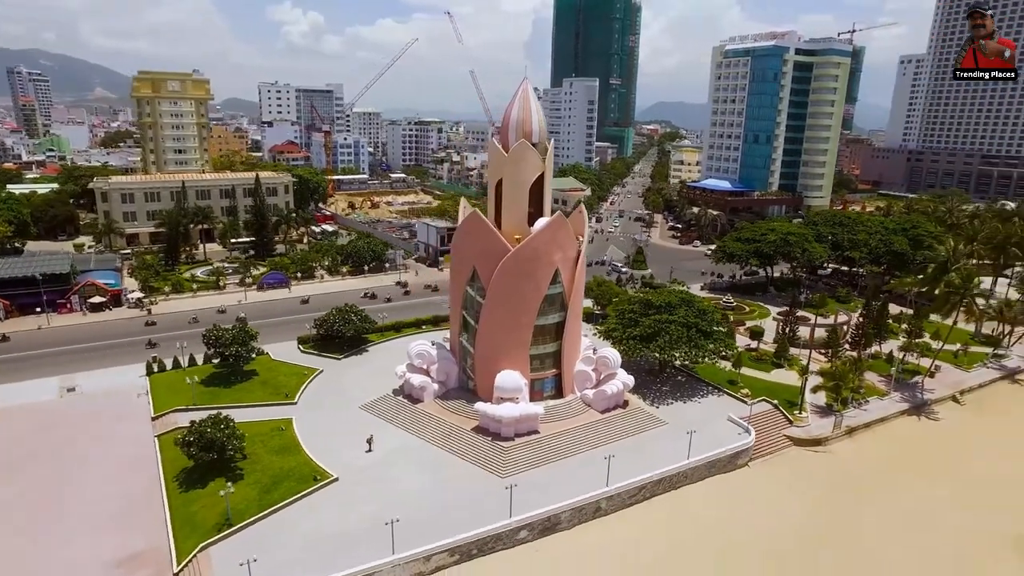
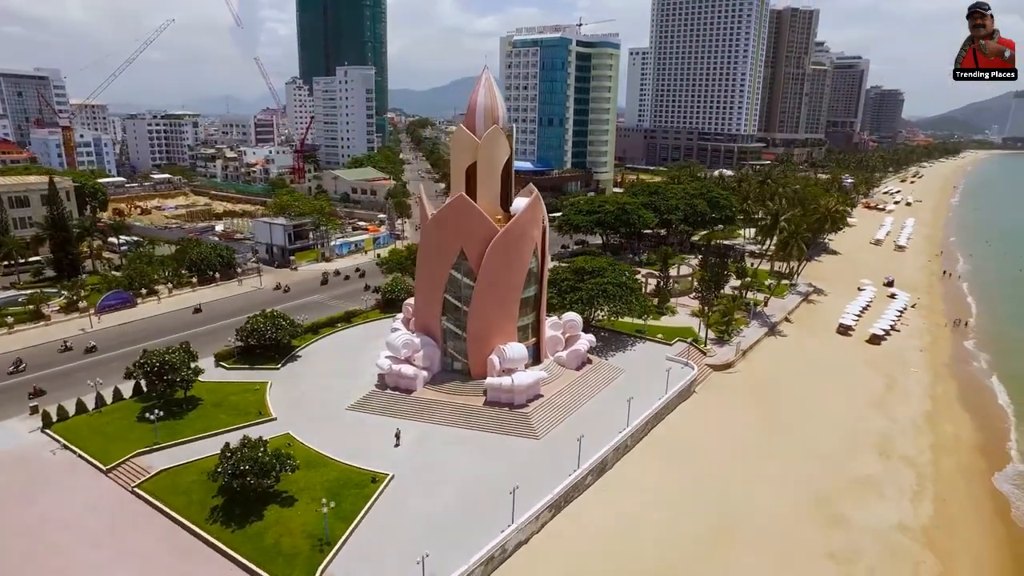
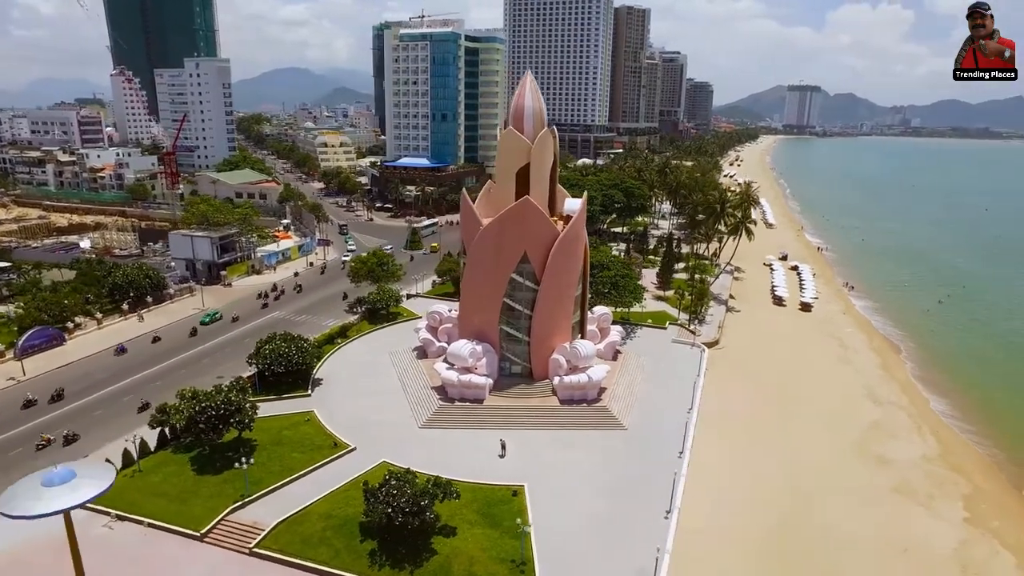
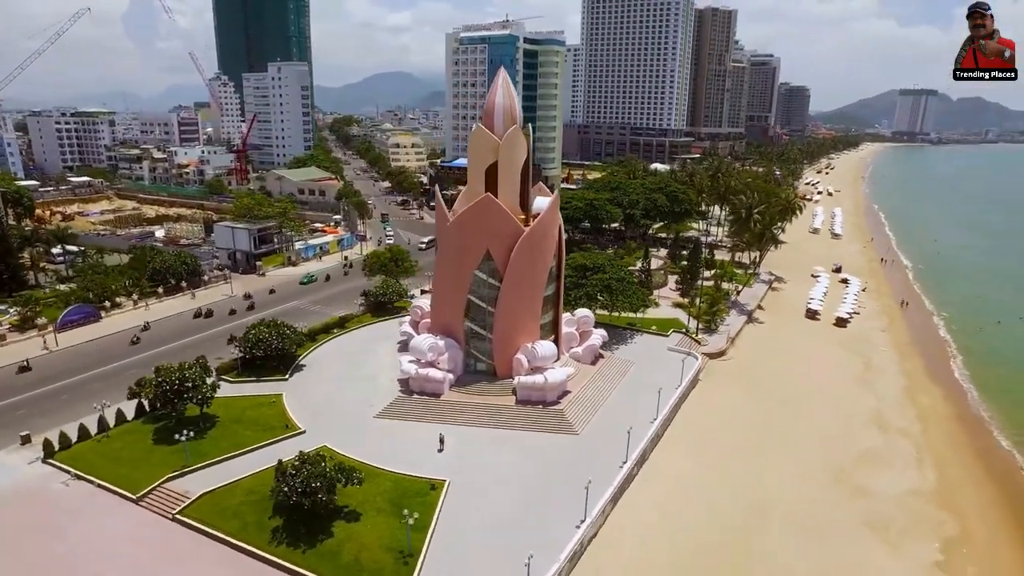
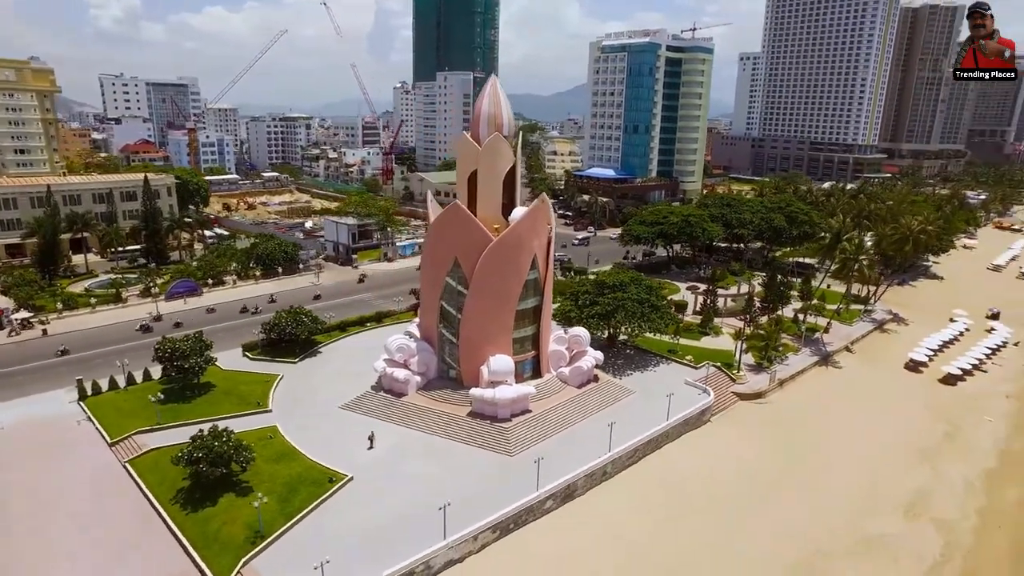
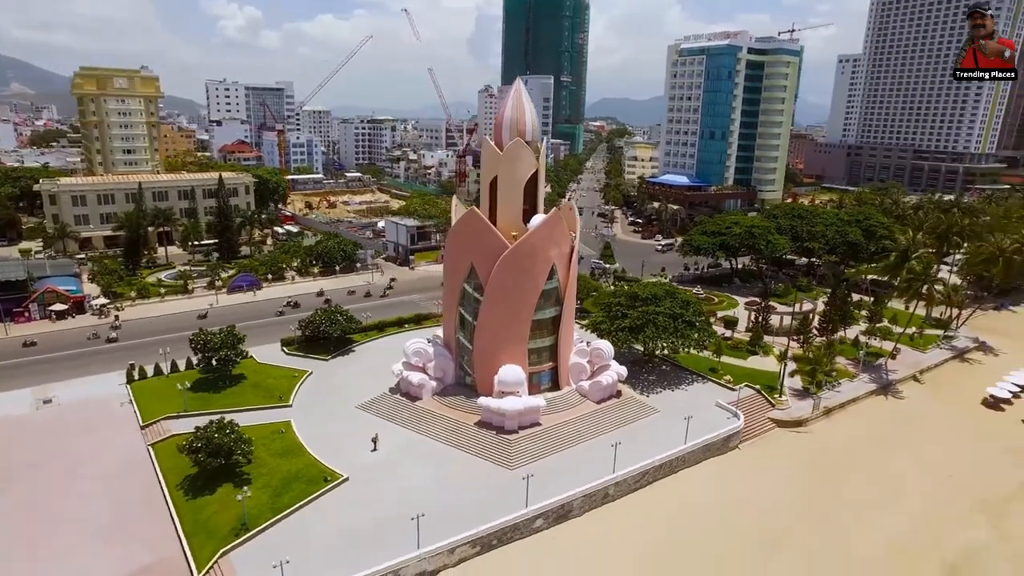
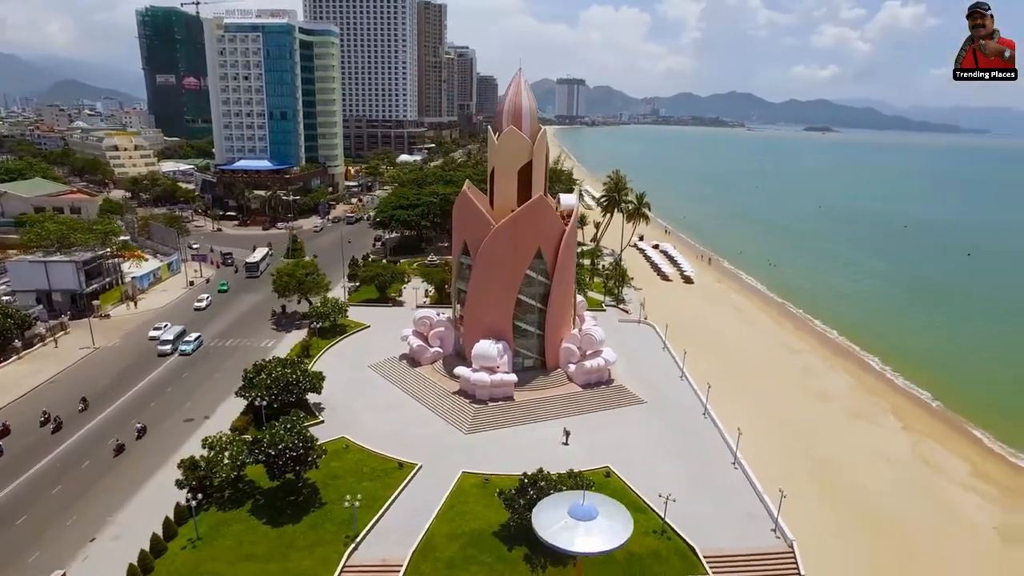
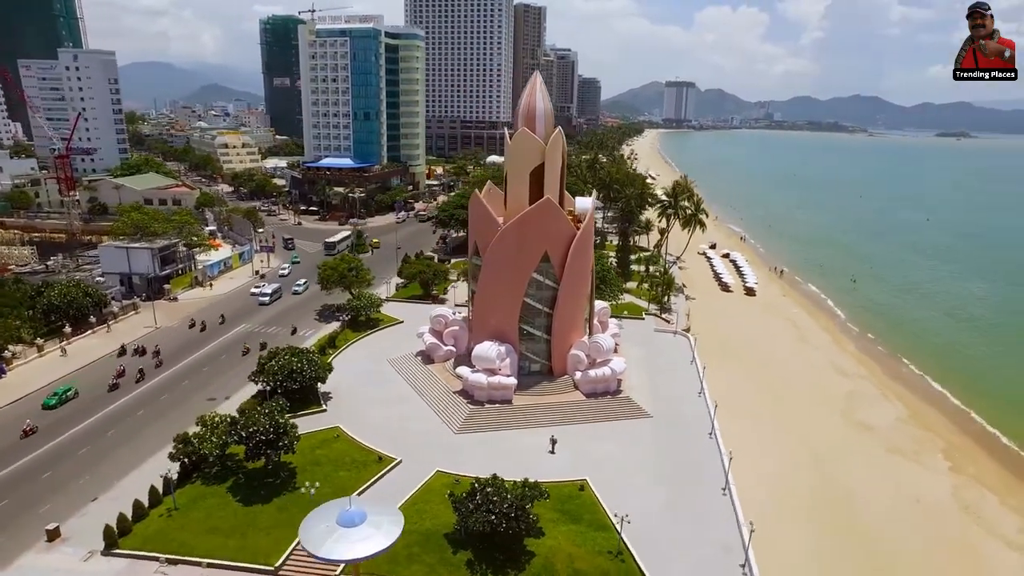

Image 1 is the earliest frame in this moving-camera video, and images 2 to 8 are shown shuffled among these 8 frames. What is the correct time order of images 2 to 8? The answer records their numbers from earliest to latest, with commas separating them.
6, 5, 2, 4, 3, 8, 7
